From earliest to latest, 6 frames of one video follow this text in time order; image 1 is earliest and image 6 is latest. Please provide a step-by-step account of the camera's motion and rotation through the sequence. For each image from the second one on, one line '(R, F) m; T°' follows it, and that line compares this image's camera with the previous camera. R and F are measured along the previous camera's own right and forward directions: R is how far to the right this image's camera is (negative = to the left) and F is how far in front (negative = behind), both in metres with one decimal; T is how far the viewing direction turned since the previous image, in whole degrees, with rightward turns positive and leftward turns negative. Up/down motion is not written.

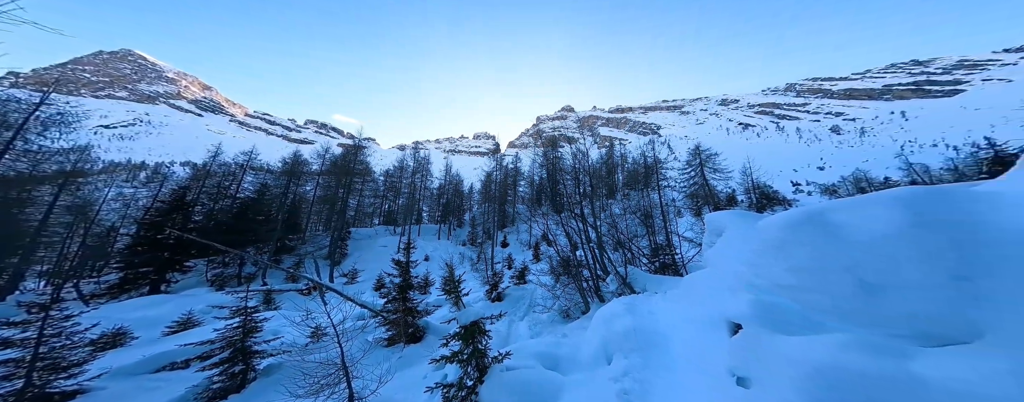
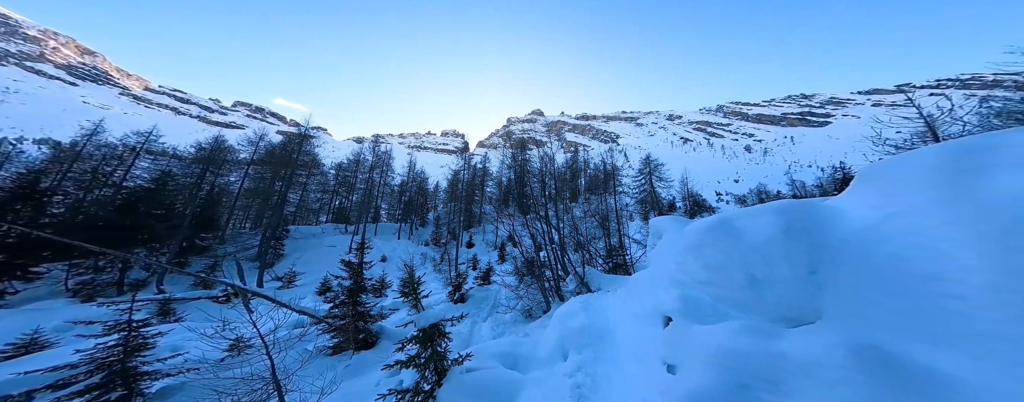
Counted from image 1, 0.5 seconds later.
(-0.8, -0.2) m; +8°
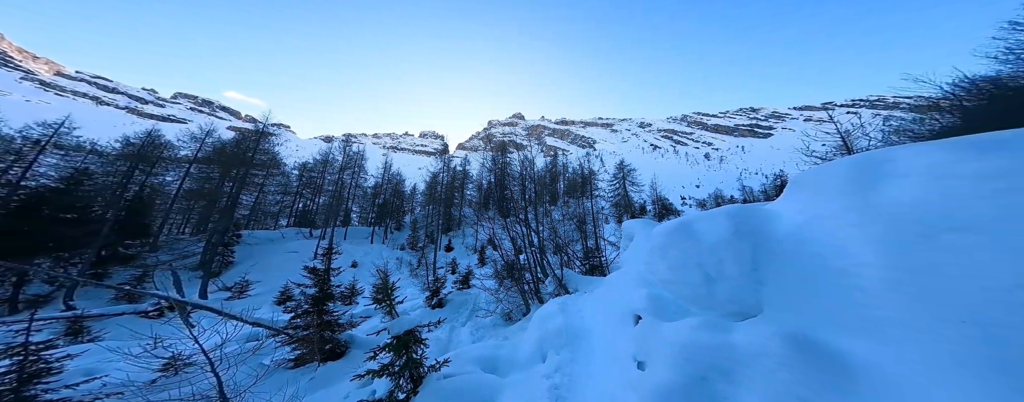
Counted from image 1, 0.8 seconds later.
(-0.6, 0.0) m; +6°
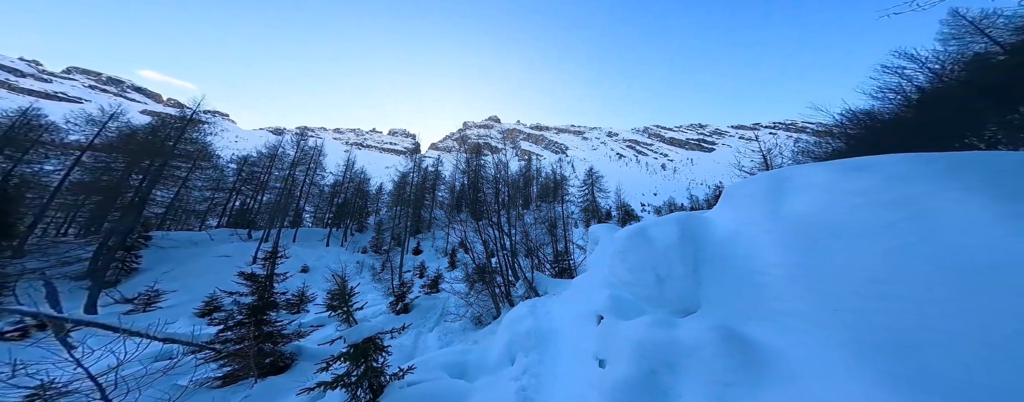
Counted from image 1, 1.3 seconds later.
(-1.0, +0.2) m; +8°
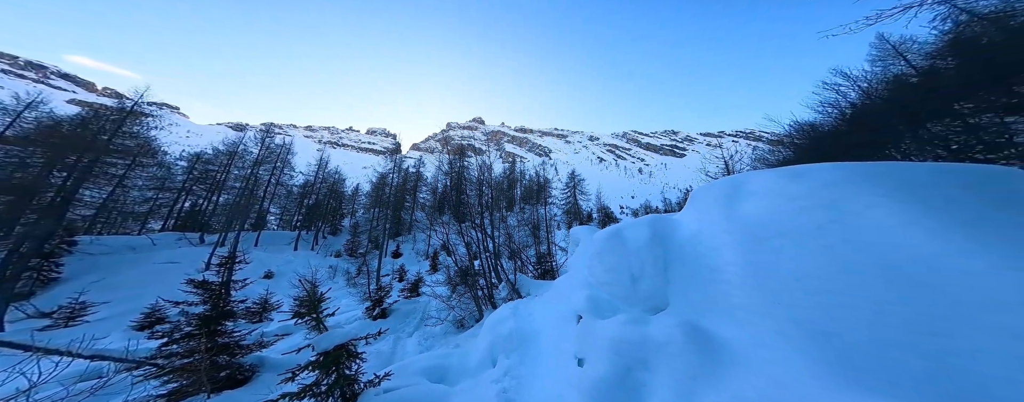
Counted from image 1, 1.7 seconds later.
(-0.7, +0.2) m; +5°
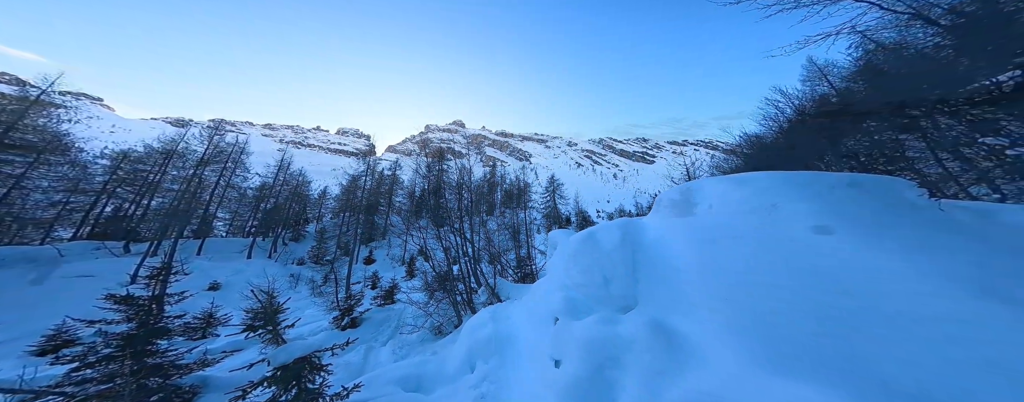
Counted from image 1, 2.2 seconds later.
(-0.9, +0.4) m; +6°
